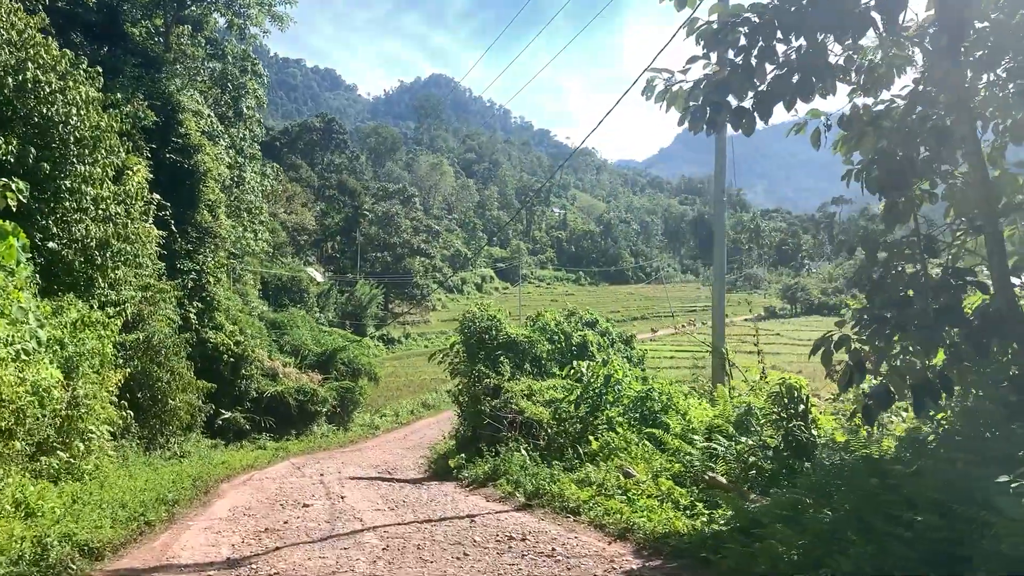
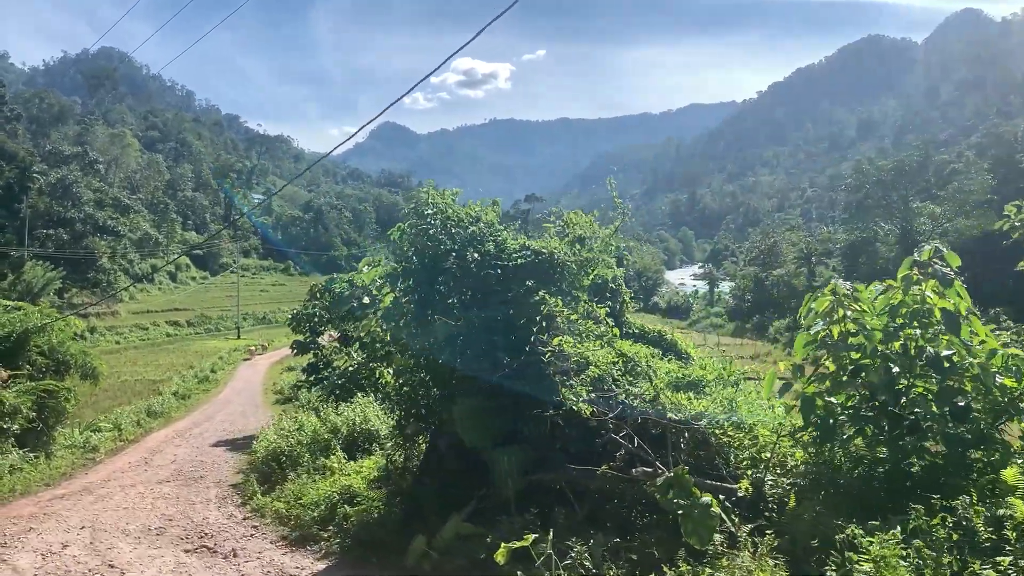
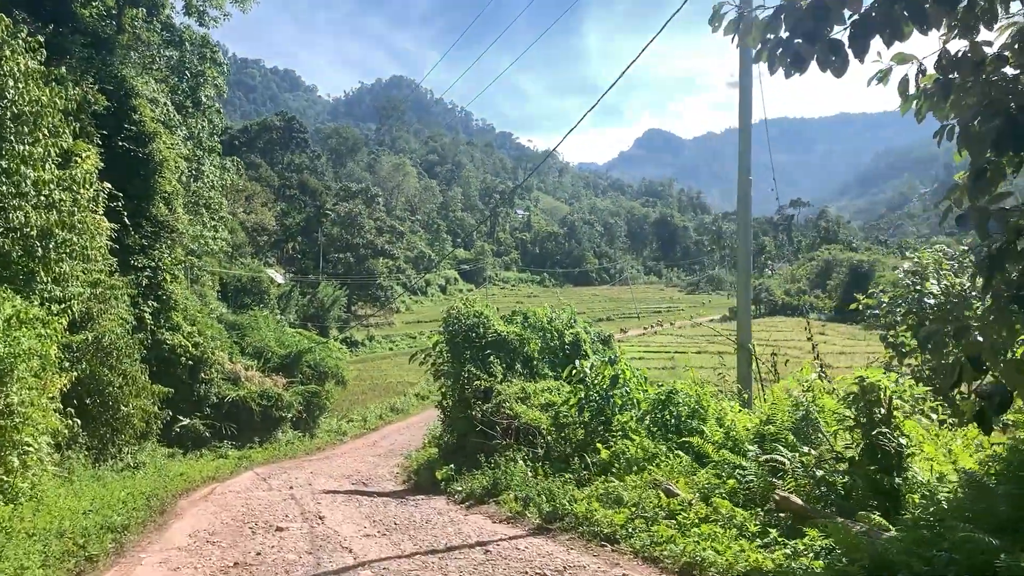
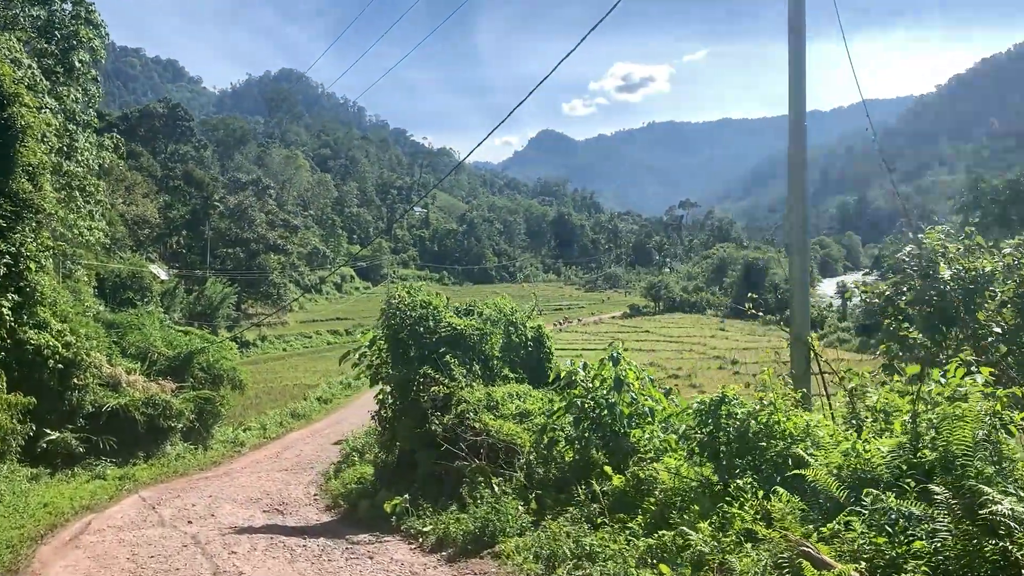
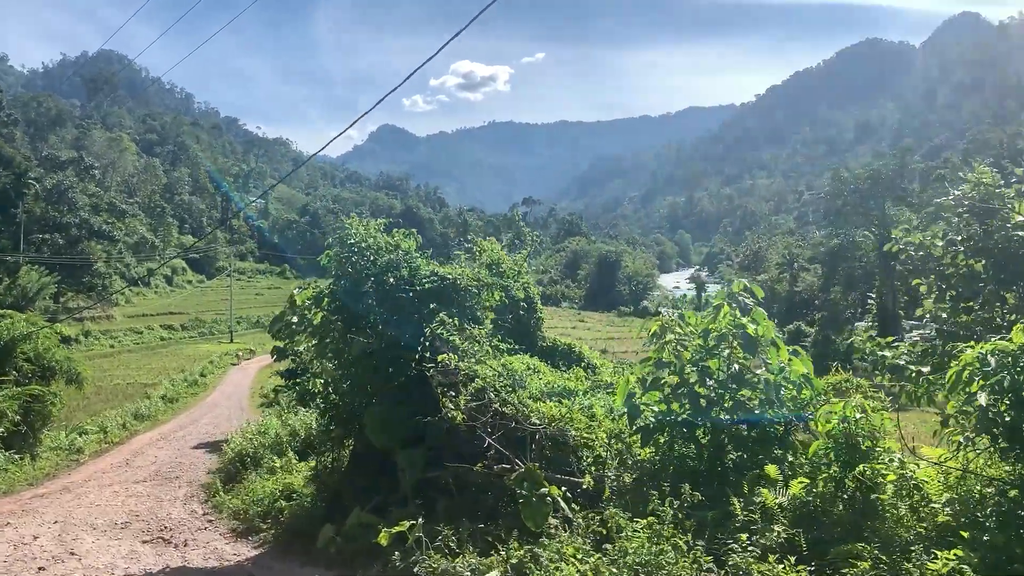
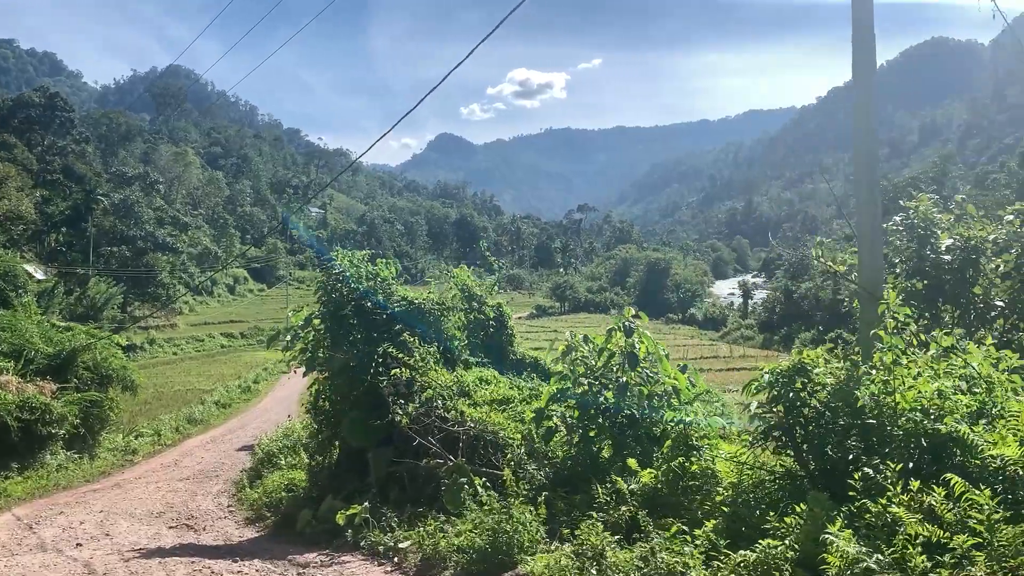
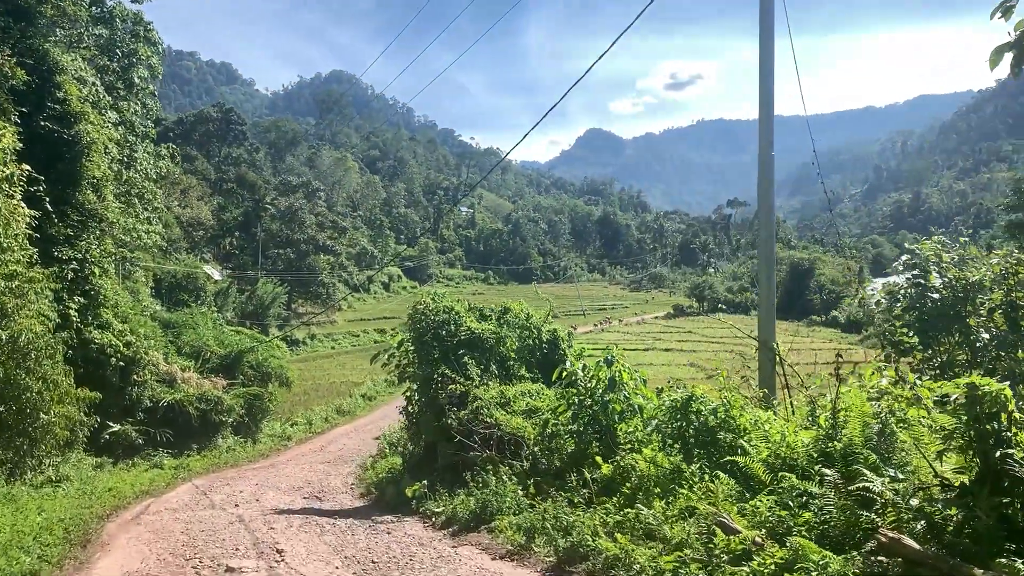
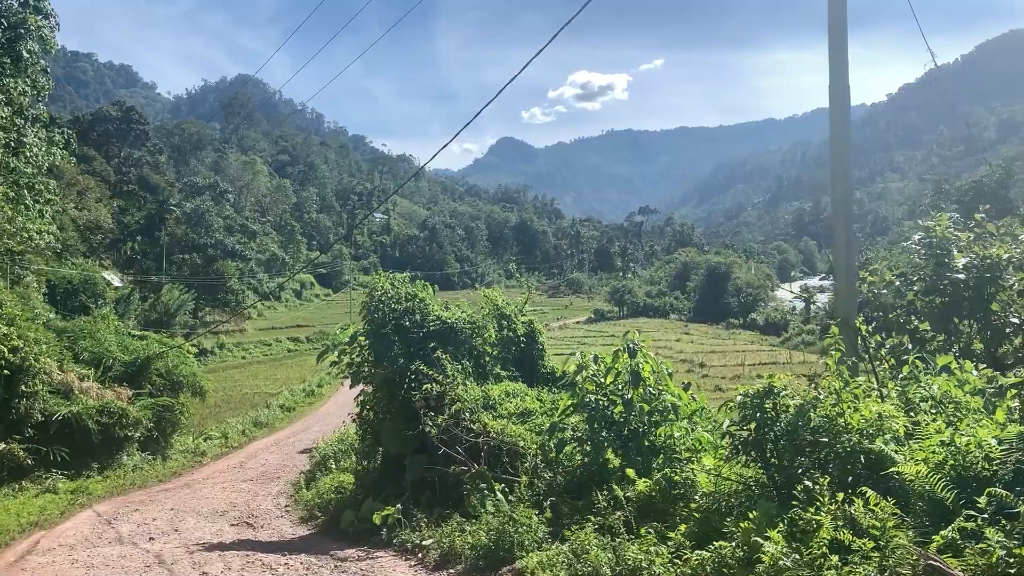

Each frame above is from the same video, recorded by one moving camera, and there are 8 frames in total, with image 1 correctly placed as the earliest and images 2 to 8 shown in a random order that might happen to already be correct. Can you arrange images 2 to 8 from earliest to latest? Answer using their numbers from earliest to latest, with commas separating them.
3, 7, 4, 8, 6, 5, 2
